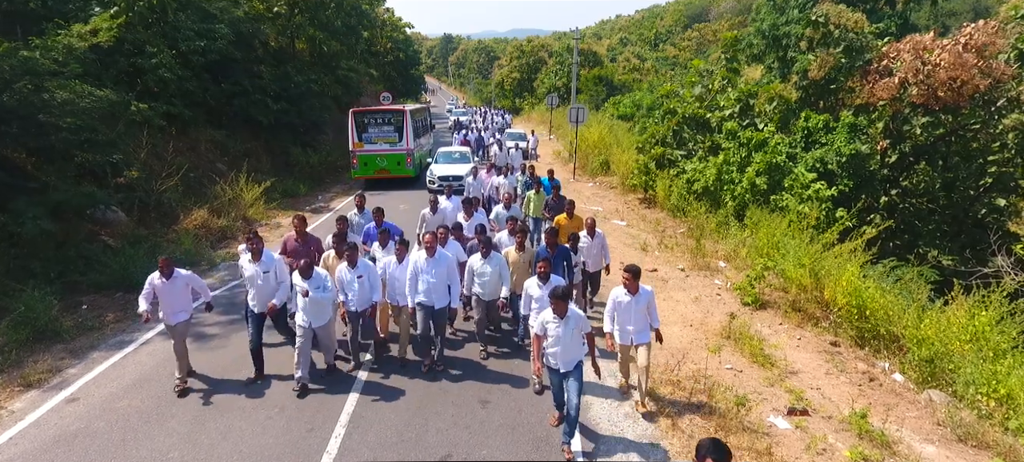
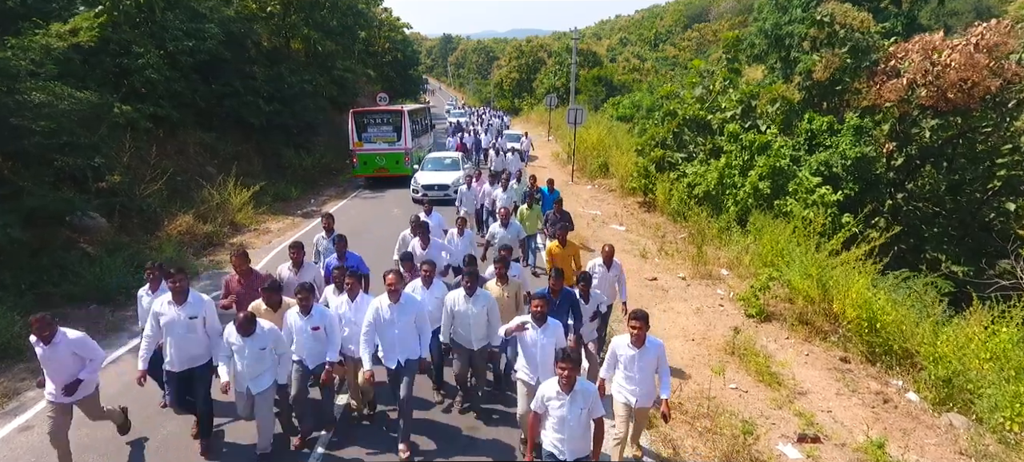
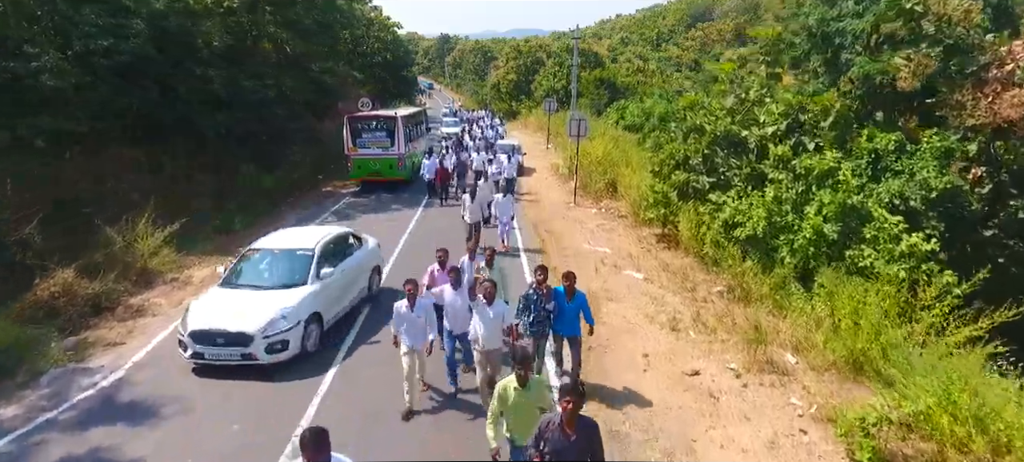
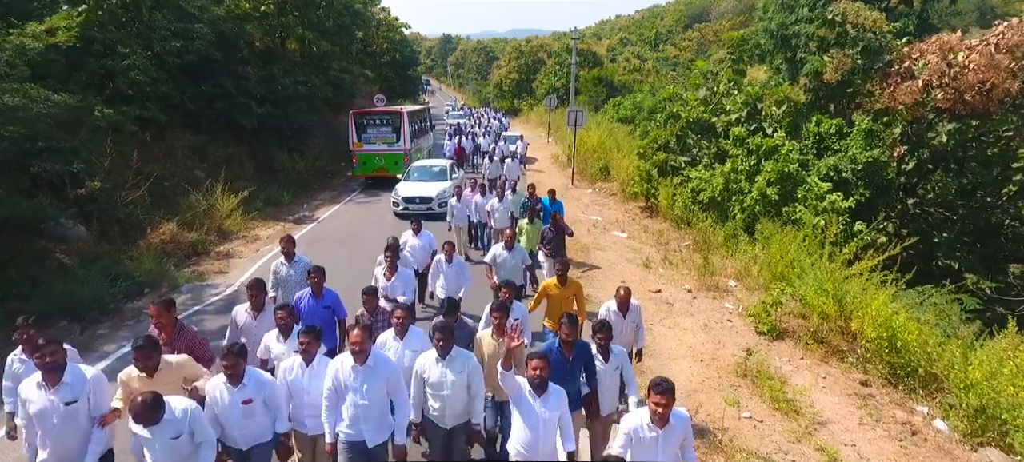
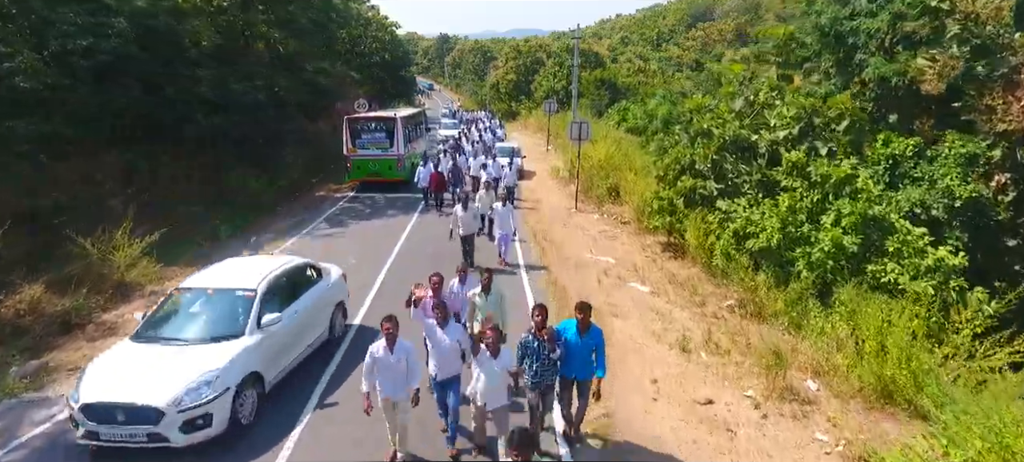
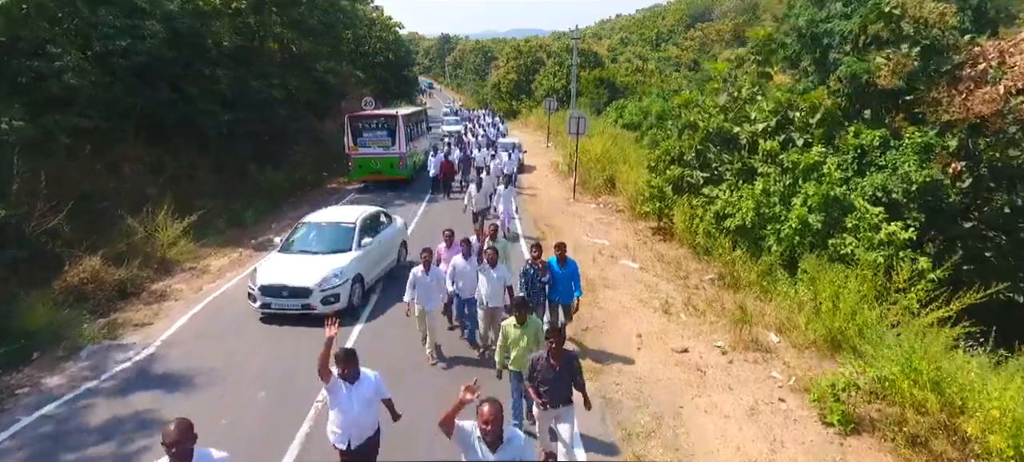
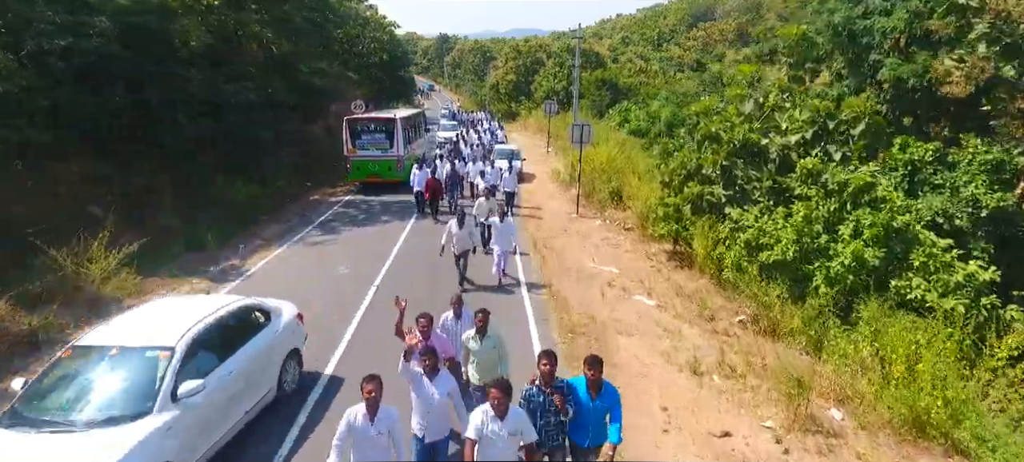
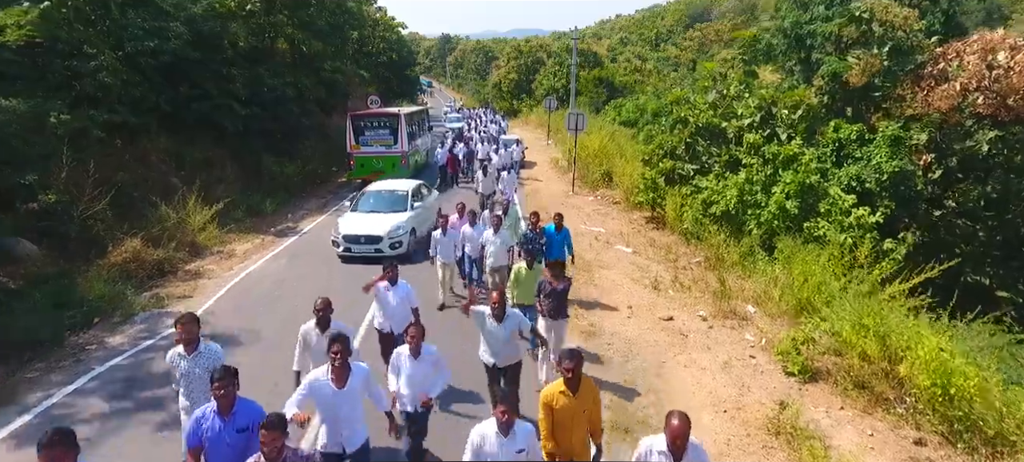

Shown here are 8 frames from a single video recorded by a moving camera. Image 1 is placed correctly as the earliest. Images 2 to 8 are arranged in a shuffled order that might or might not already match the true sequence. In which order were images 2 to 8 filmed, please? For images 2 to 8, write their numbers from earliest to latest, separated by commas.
2, 4, 8, 6, 3, 5, 7
